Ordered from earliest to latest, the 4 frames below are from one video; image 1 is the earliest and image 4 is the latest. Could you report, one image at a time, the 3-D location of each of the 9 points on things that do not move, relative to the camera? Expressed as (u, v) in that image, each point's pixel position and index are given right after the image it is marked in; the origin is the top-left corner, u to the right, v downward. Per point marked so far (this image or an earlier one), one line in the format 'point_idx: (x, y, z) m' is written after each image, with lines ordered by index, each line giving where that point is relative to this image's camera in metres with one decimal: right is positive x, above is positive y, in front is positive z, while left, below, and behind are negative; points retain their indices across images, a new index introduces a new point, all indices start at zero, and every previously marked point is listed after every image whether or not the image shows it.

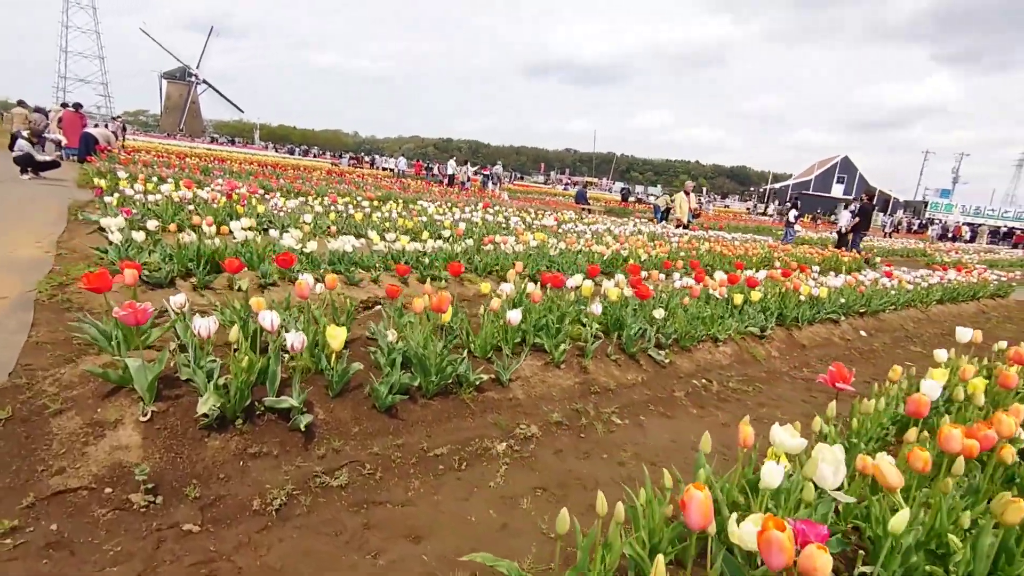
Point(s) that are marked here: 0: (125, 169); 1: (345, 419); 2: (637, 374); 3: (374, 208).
0: (-10.3, +3.1, +13.6) m
1: (-0.9, -0.7, +2.9) m
2: (+1.0, -0.7, +4.2) m
3: (-3.2, +1.9, +11.9) m
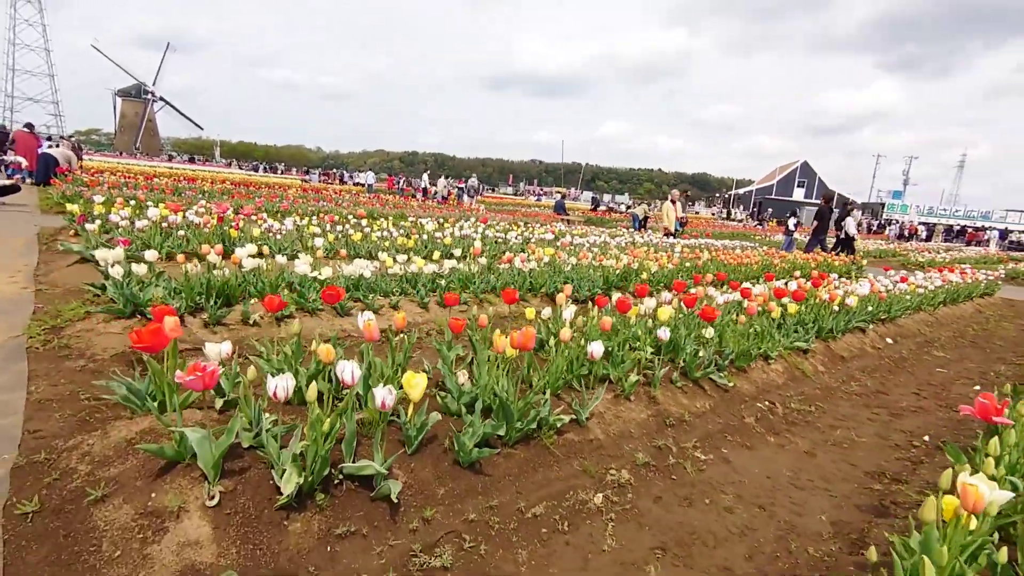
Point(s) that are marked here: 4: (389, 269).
0: (-10.4, +2.4, +12.7) m
1: (-0.4, -0.9, +2.5) m
2: (+1.5, -0.9, +3.9) m
3: (-3.2, +1.4, +11.4) m
4: (-1.5, +0.2, +6.2) m
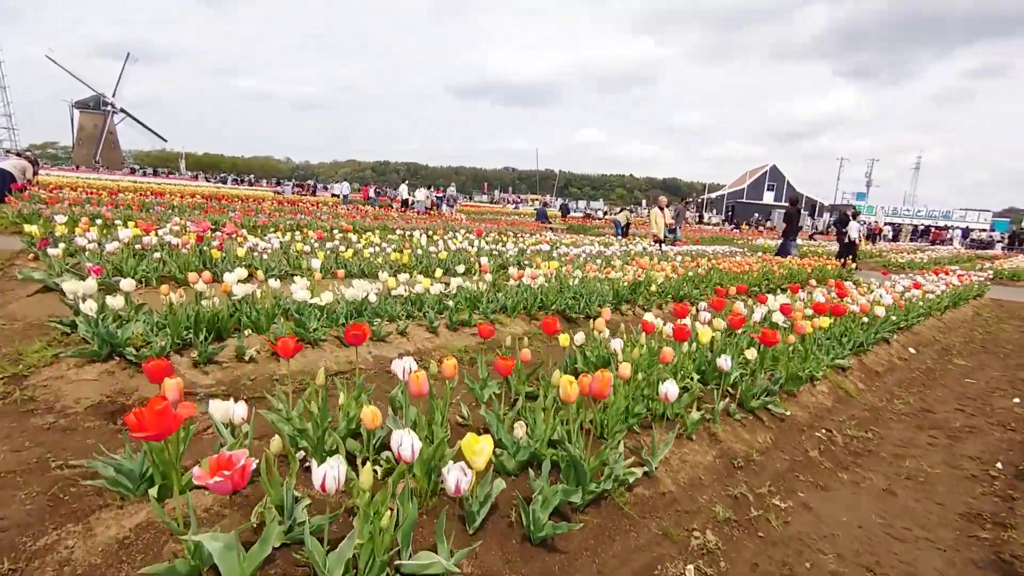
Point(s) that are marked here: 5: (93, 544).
0: (-10.6, +1.8, +11.9) m
1: (-0.1, -1.1, +2.0) m
2: (+1.7, -1.0, +3.5) m
3: (-3.3, +1.0, +10.8) m
4: (-1.3, 0.0, +5.7) m
5: (-1.5, -0.9, +1.8) m
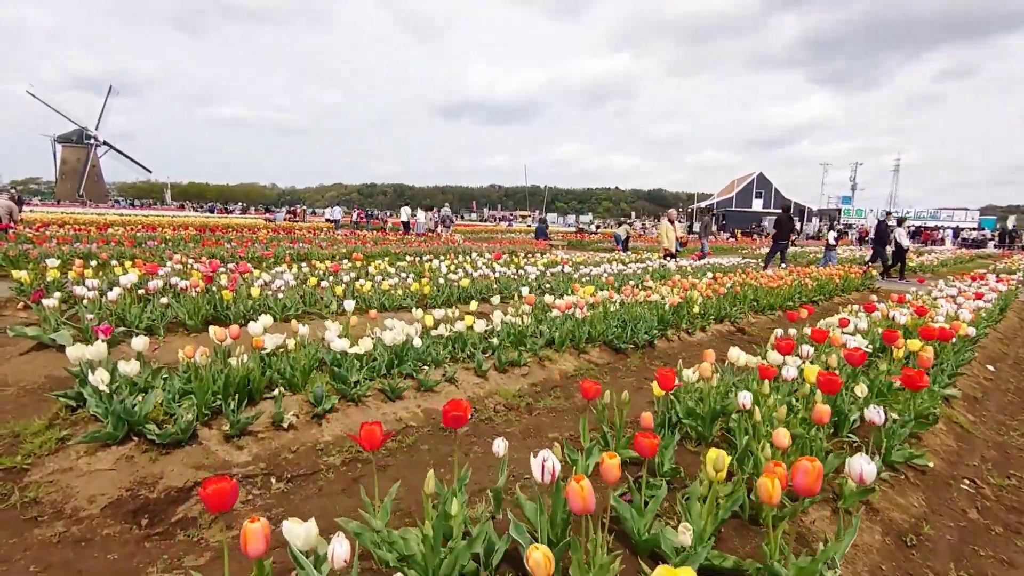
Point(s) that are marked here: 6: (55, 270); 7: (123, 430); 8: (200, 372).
0: (-10.3, +0.8, +11.2) m
1: (+0.6, -1.3, +1.4) m
2: (+2.3, -1.2, +3.0) m
3: (-2.9, +0.3, +10.2) m
4: (-0.8, -0.4, +5.1) m
5: (-0.9, -1.2, +1.2) m
6: (-6.7, +0.3, +7.5) m
7: (-2.3, -0.8, +3.1) m
8: (-2.0, -0.6, +3.3) m
